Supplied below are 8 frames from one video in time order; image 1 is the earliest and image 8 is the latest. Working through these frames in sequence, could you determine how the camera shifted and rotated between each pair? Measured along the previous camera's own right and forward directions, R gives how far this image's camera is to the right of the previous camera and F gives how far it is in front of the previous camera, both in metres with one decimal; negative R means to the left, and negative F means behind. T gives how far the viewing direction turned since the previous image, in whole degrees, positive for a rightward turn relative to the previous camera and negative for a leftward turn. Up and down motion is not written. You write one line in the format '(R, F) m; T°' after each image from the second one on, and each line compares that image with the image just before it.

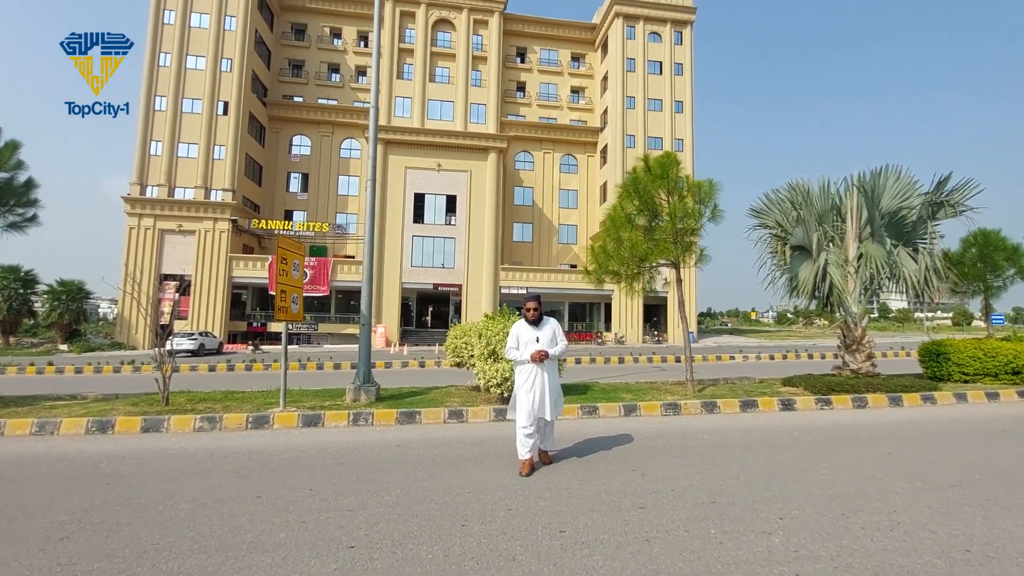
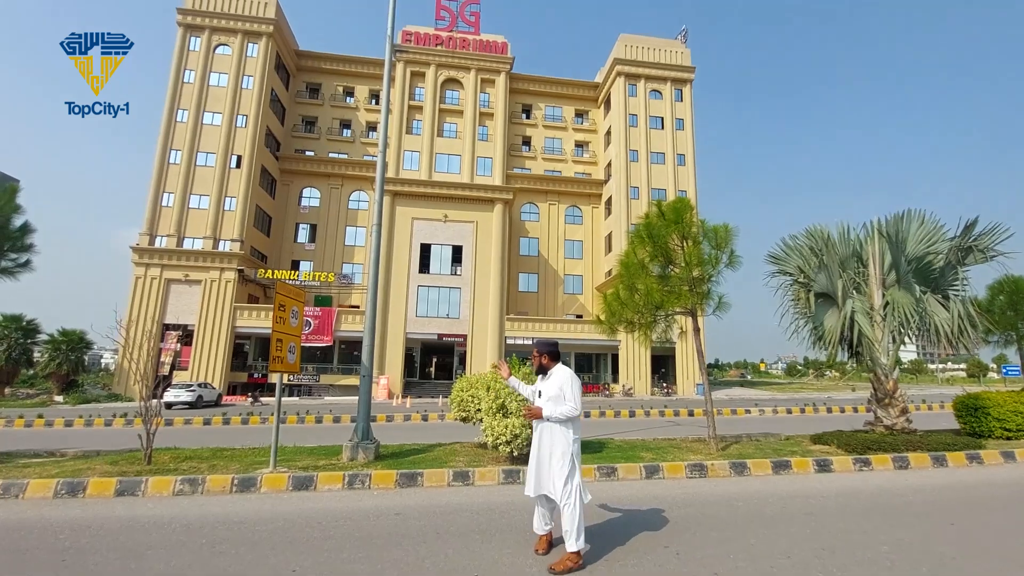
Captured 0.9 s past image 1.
(-0.1, +0.4) m; -1°
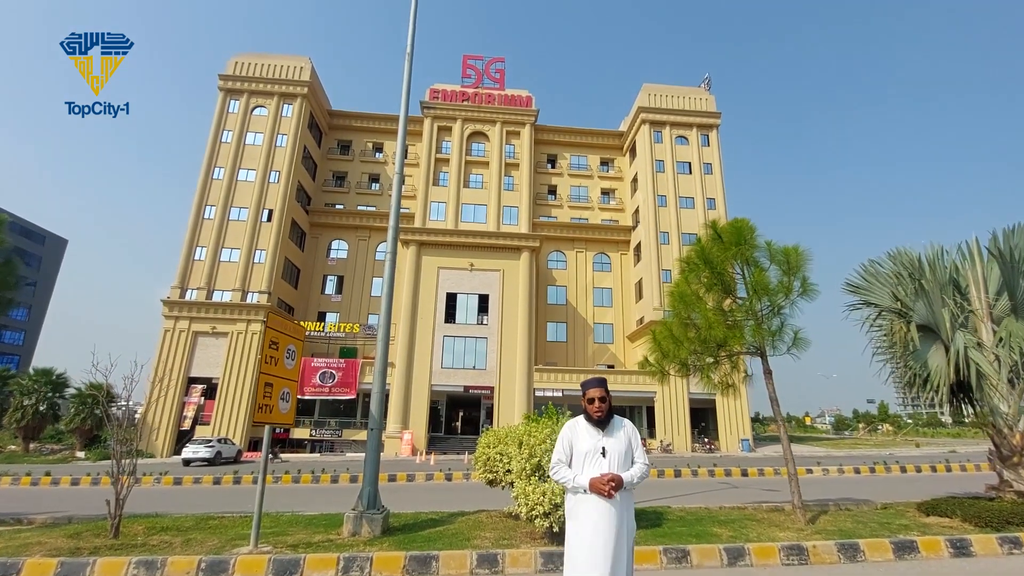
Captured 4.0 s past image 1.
(-0.1, +1.3) m; -3°
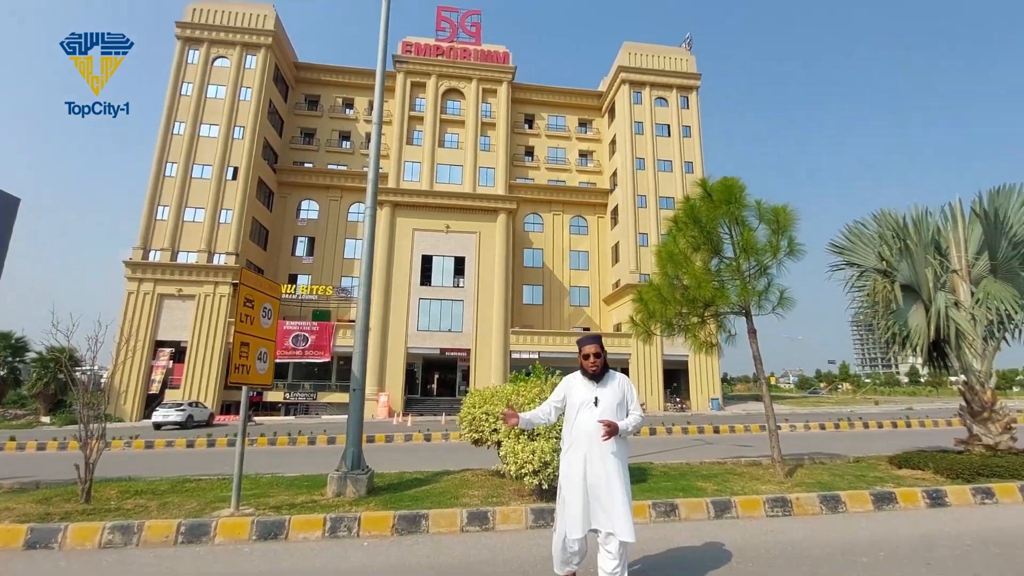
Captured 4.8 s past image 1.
(-0.2, +0.2) m; +3°
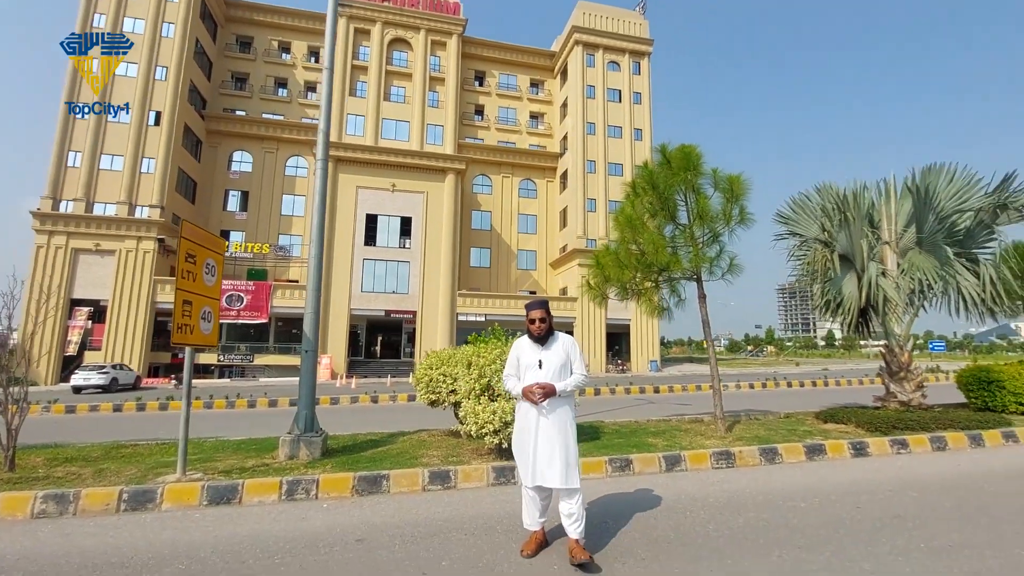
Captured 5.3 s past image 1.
(-0.2, +0.1) m; +6°
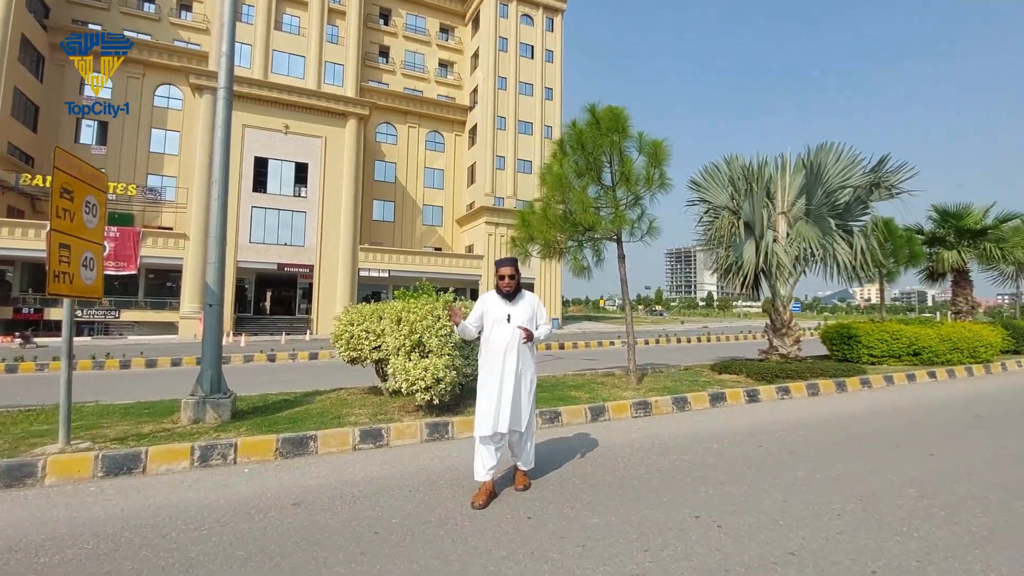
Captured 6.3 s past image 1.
(-0.4, +0.2) m; +11°
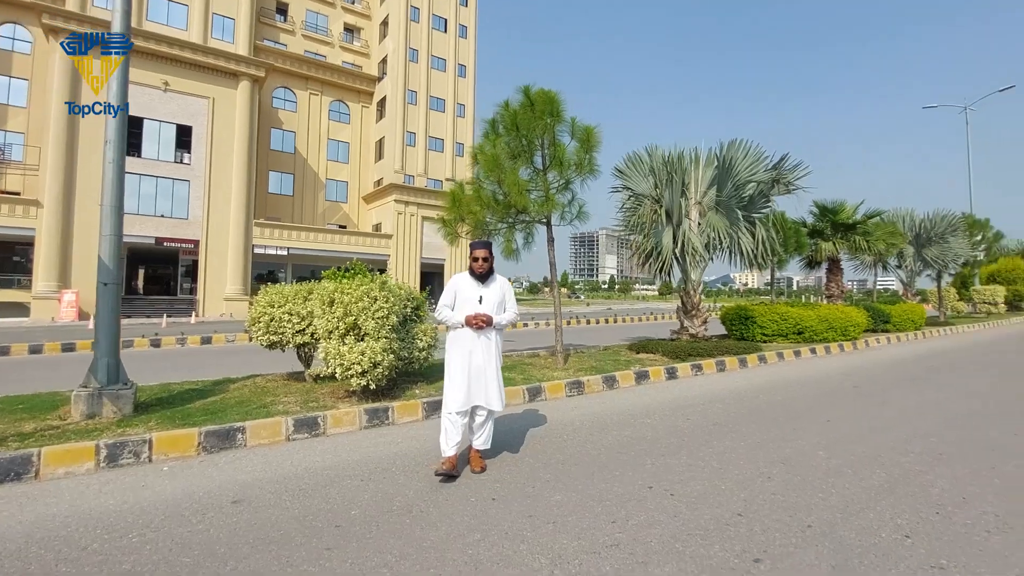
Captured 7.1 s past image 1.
(-0.4, +0.1) m; +11°
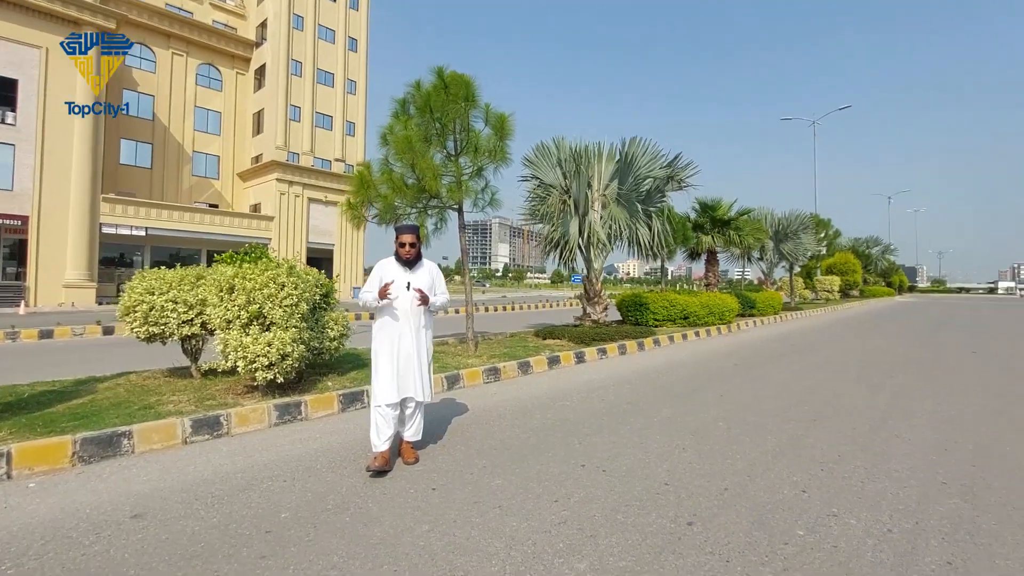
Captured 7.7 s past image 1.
(-0.3, +0.1) m; +12°
